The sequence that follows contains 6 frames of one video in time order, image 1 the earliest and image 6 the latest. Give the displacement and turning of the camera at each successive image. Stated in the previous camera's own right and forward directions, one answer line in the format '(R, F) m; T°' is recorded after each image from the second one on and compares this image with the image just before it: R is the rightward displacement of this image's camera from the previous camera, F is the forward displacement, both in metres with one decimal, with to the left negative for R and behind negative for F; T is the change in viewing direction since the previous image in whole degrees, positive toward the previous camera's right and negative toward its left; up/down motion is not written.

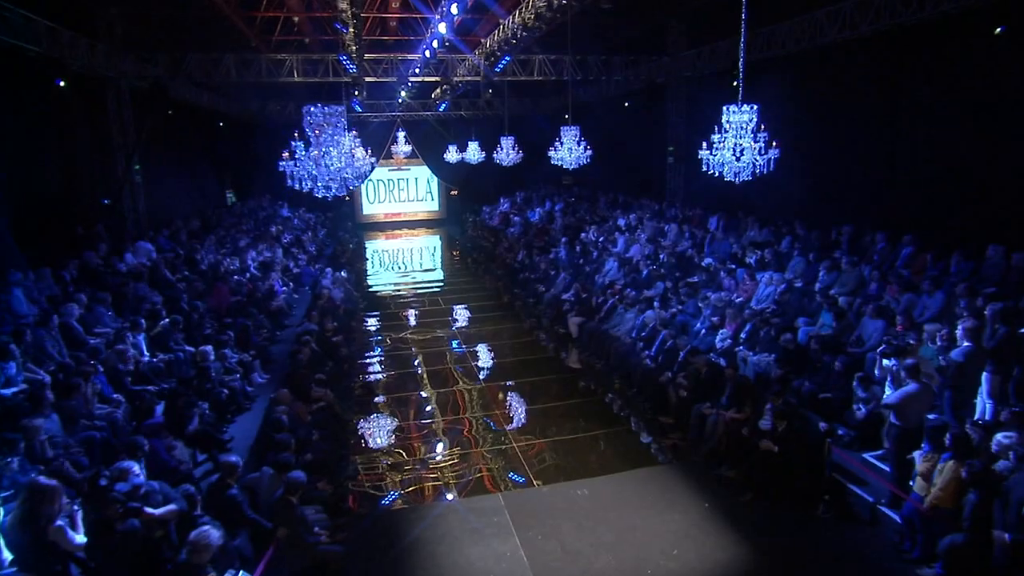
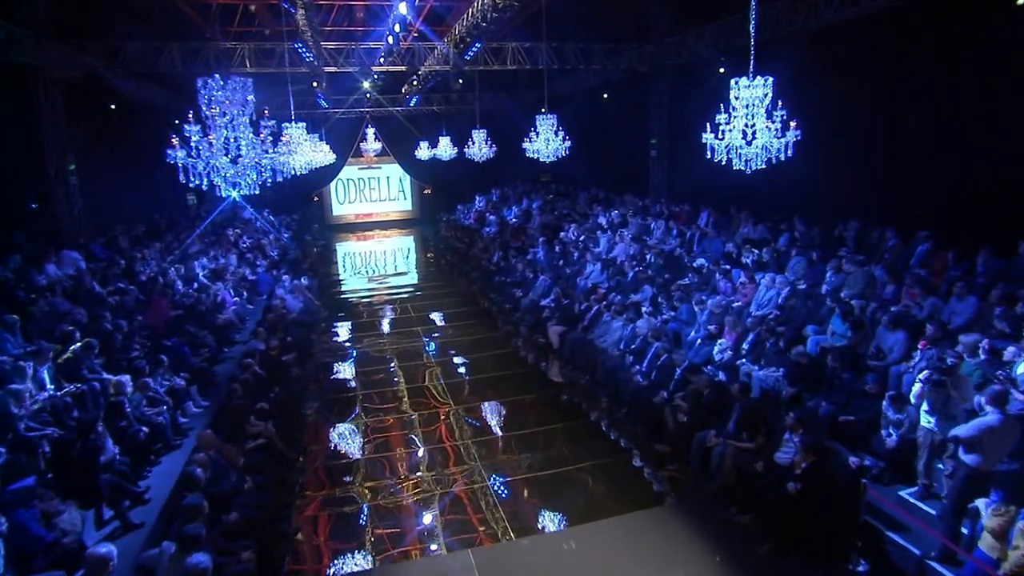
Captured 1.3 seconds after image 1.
(+0.1, +1.0) m; +2°
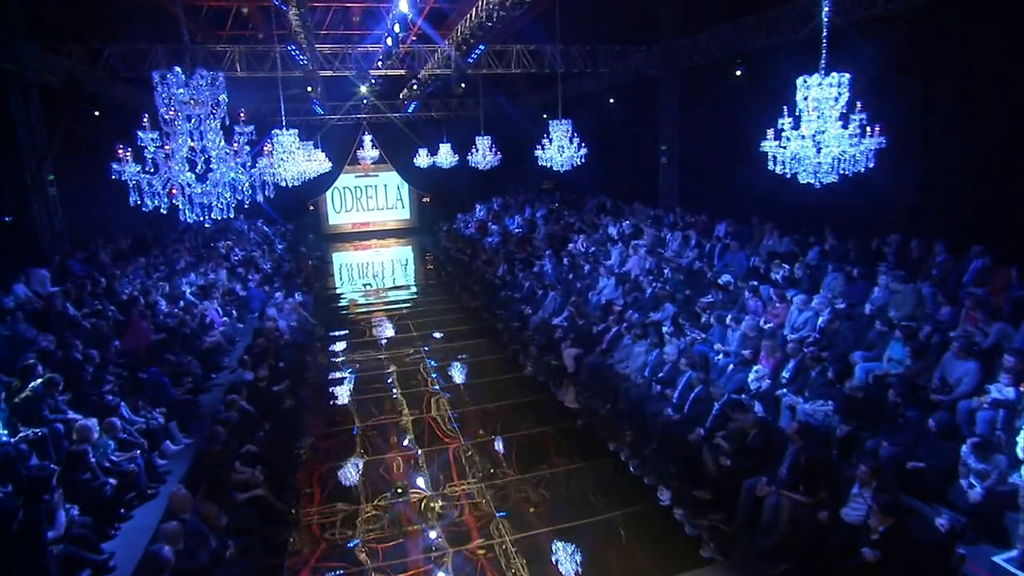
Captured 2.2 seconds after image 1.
(-0.2, +0.7) m; 0°
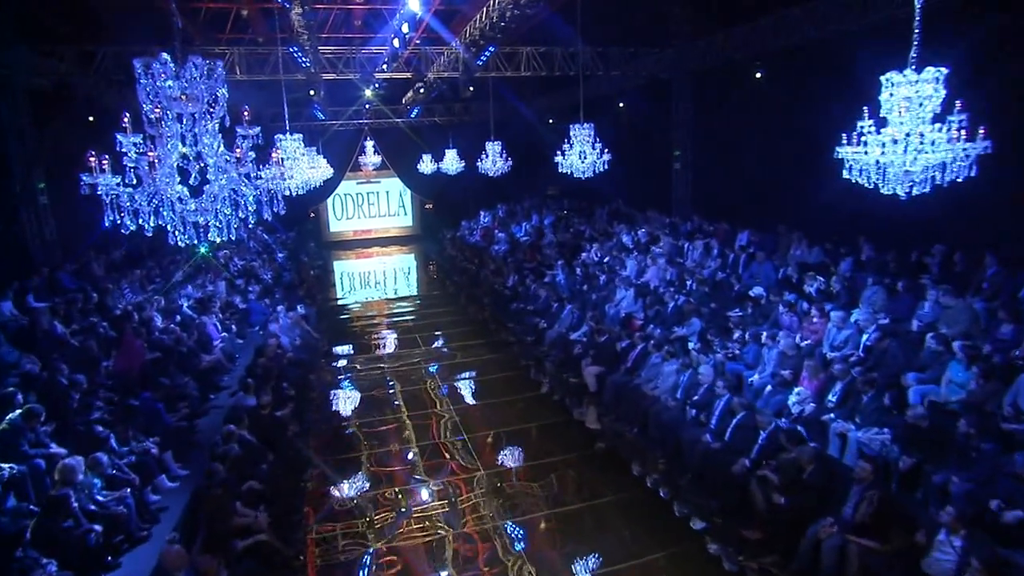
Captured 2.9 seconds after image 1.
(-0.2, +0.5) m; 0°
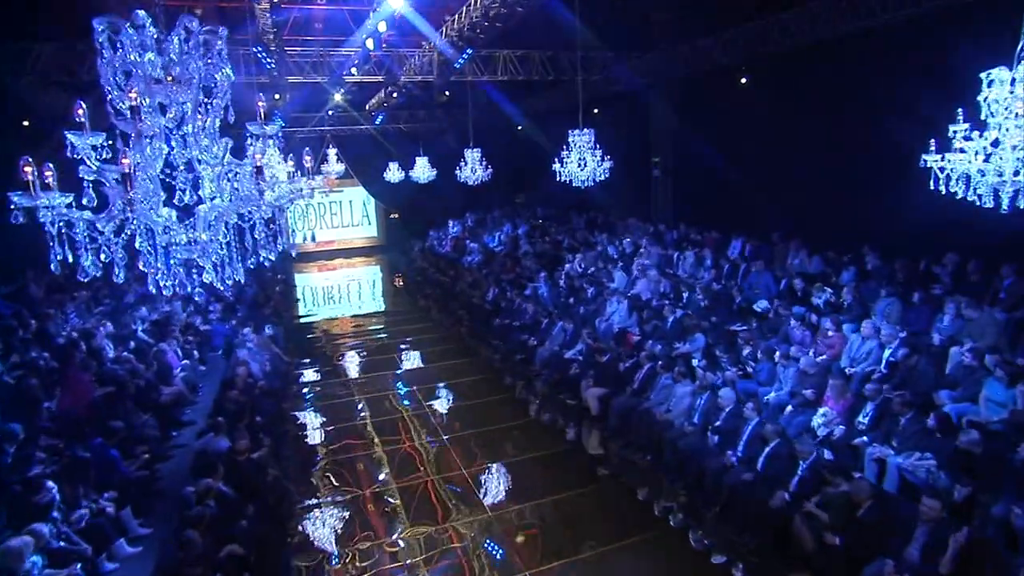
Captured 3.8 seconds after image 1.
(-0.5, +0.6) m; +4°
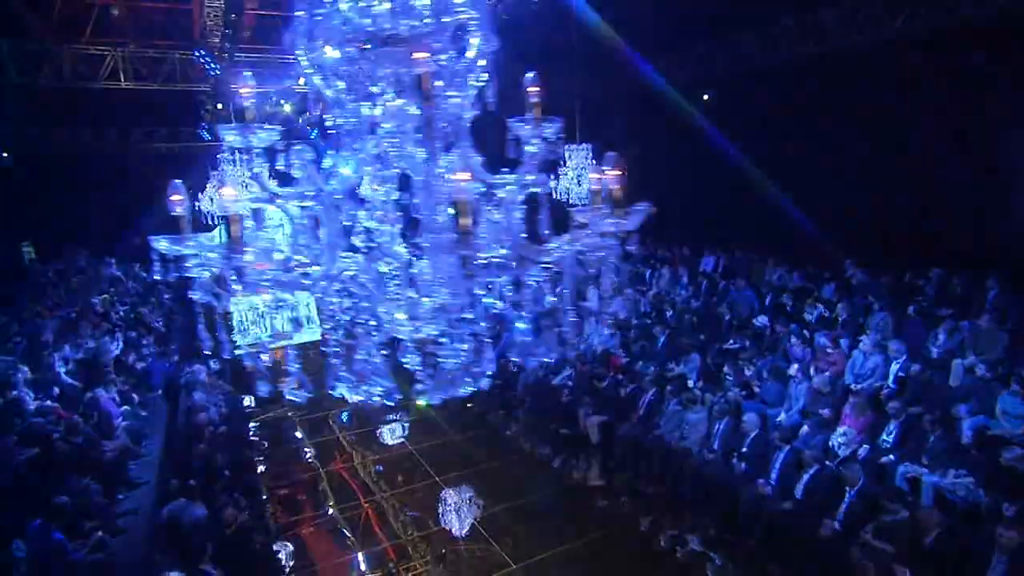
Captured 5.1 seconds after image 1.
(-0.8, +0.6) m; +7°
